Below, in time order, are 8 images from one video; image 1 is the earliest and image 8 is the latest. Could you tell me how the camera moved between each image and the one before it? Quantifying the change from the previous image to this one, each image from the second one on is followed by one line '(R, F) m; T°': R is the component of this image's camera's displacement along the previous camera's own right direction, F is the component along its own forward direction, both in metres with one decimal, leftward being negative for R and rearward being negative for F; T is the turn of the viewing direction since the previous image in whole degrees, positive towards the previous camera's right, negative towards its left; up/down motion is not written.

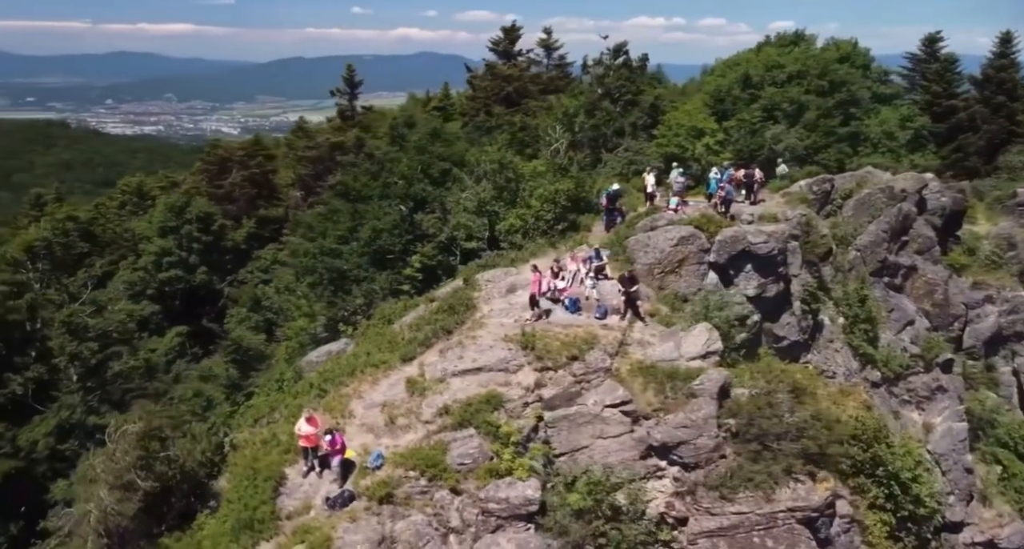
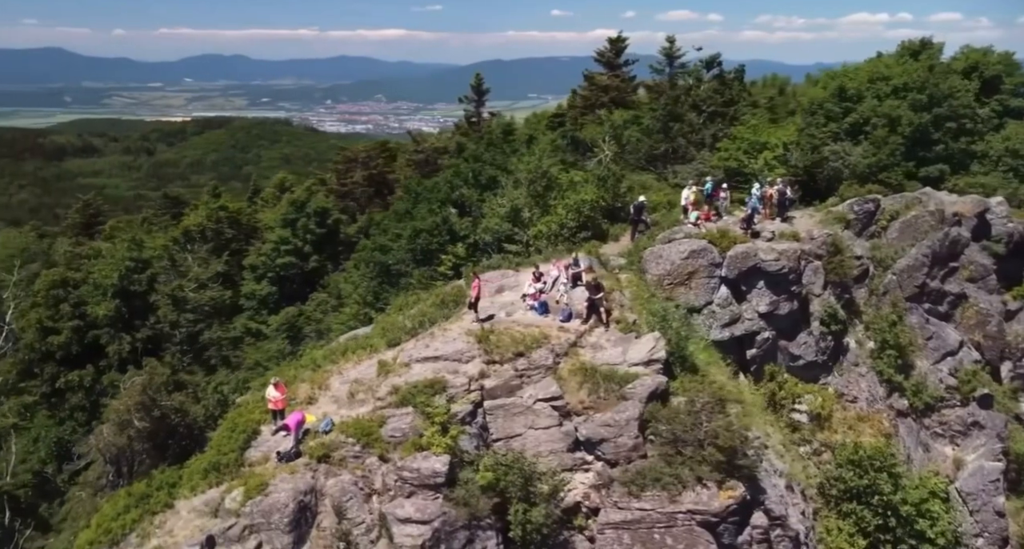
(+5.0, -1.3) m; -12°
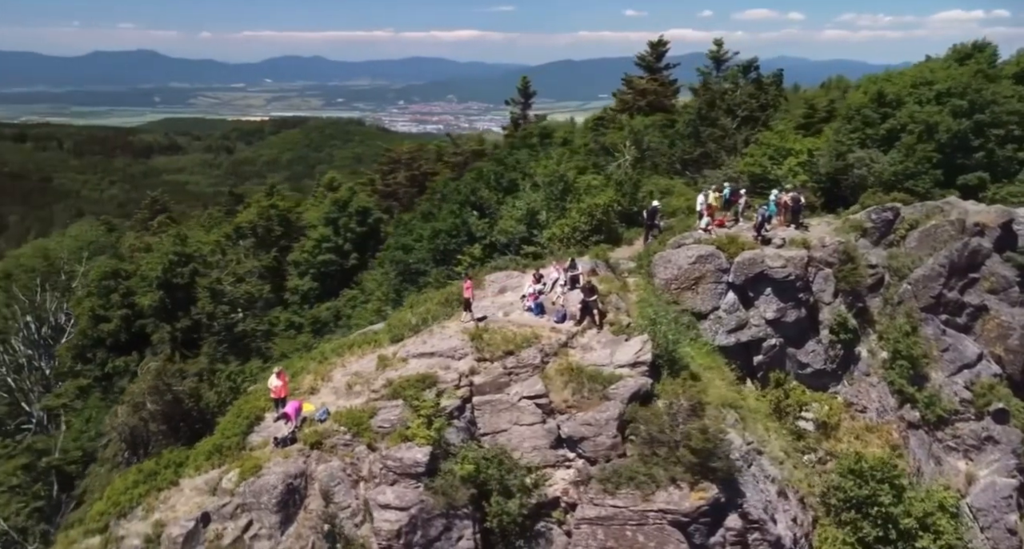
(+1.7, -0.6) m; -4°
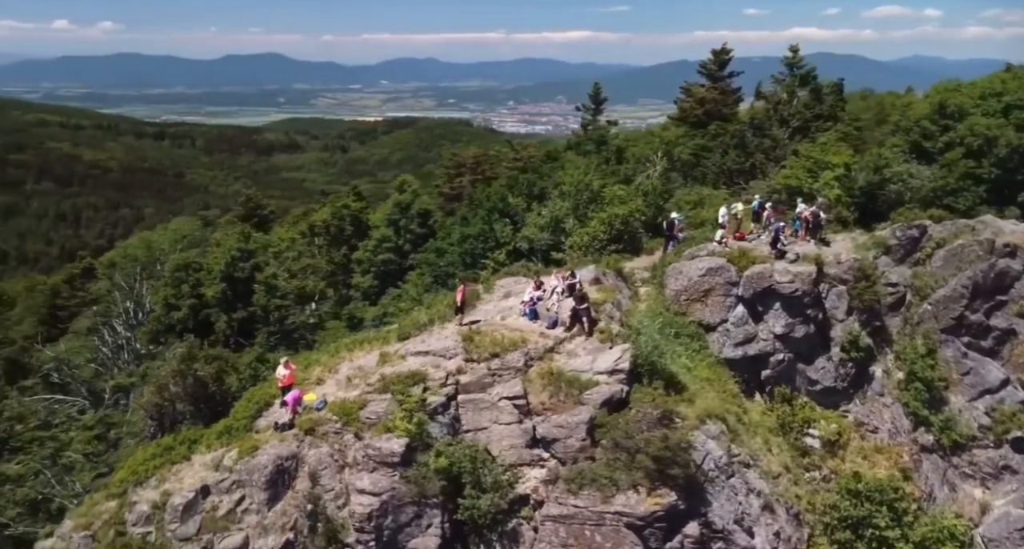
(+2.7, -0.9) m; -7°
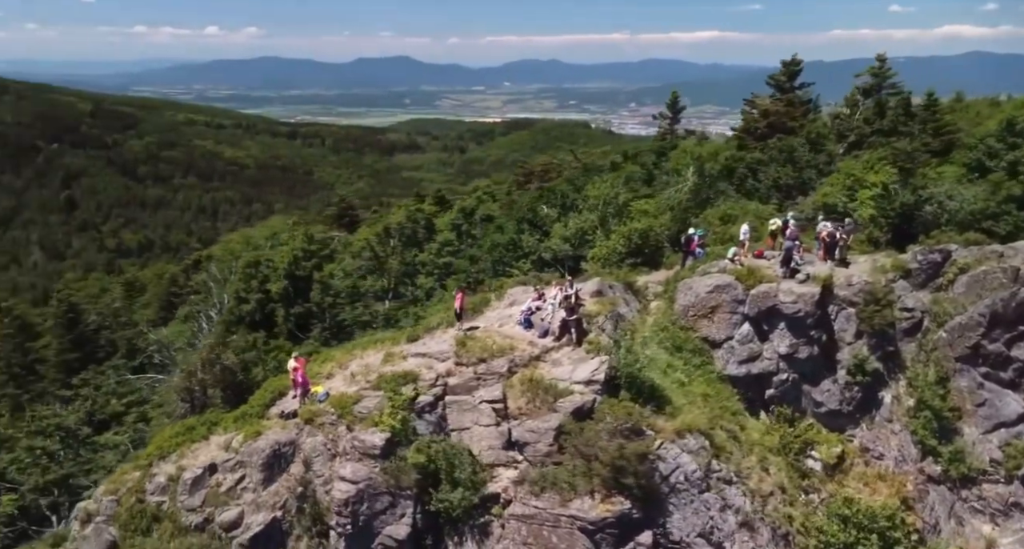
(+3.1, -1.0) m; -7°
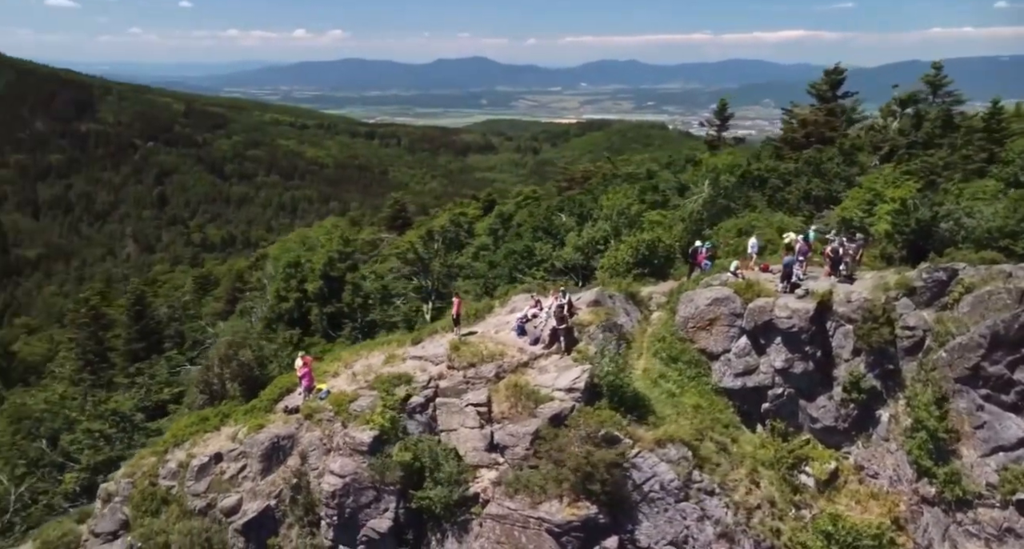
(+2.1, -0.8) m; -5°
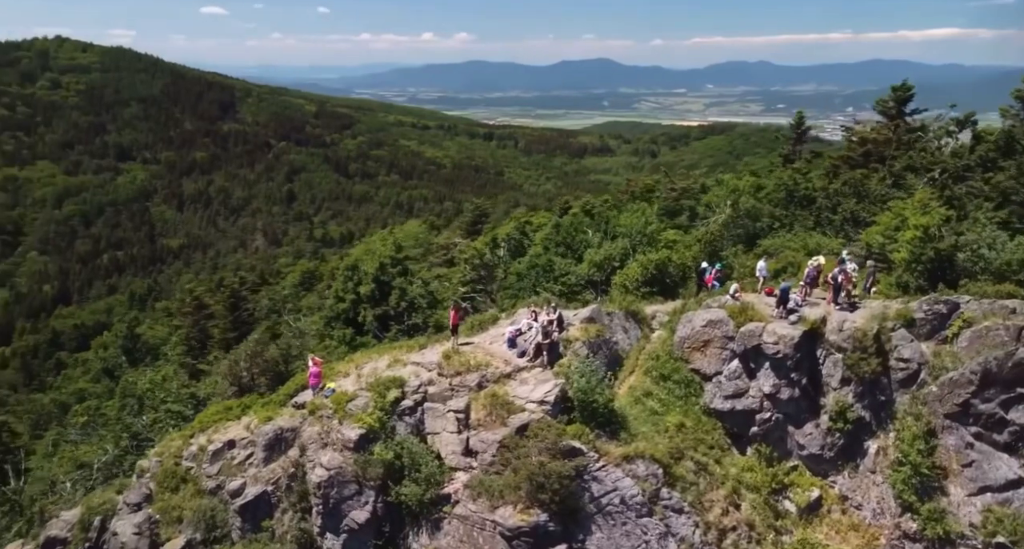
(+3.5, -1.2) m; -7°
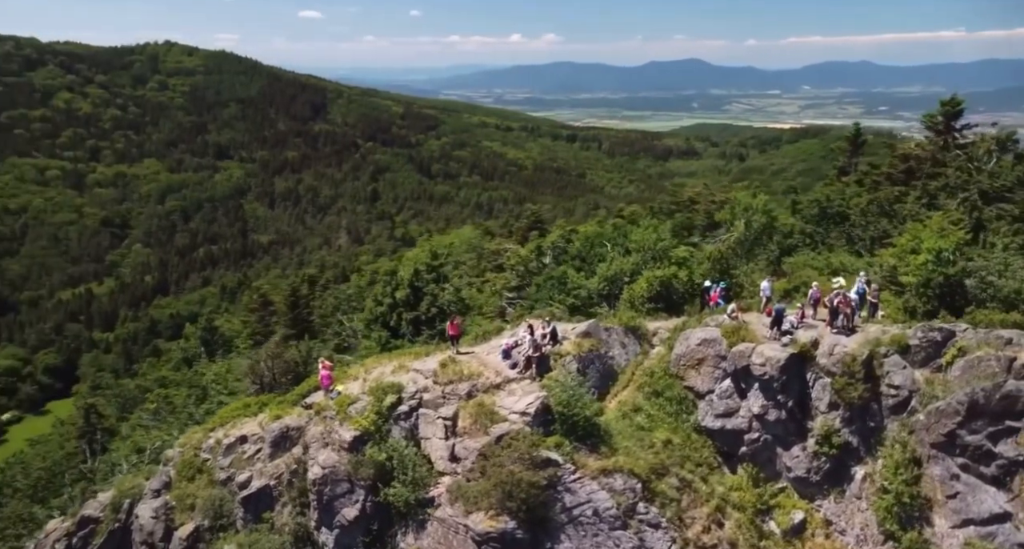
(+2.6, -1.0) m; -5°
